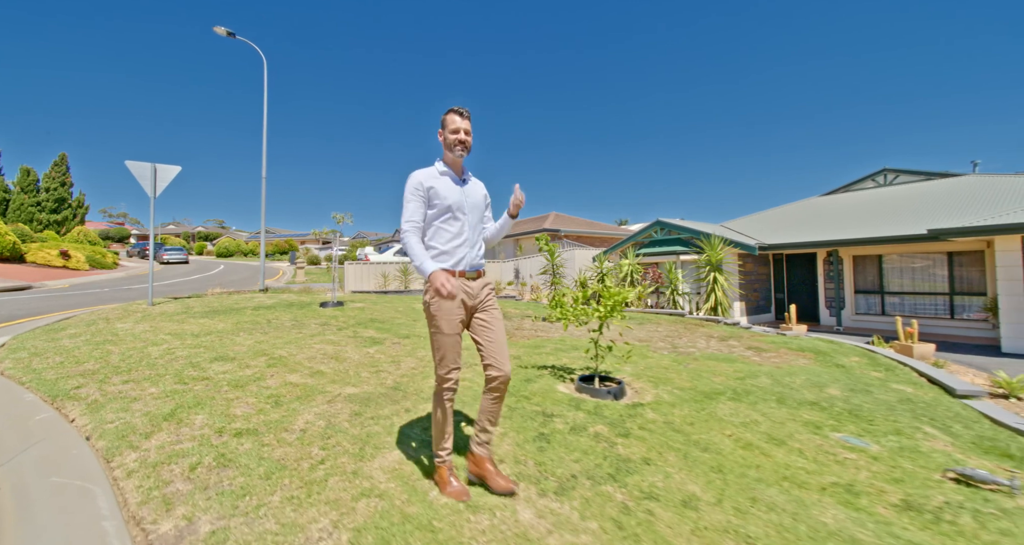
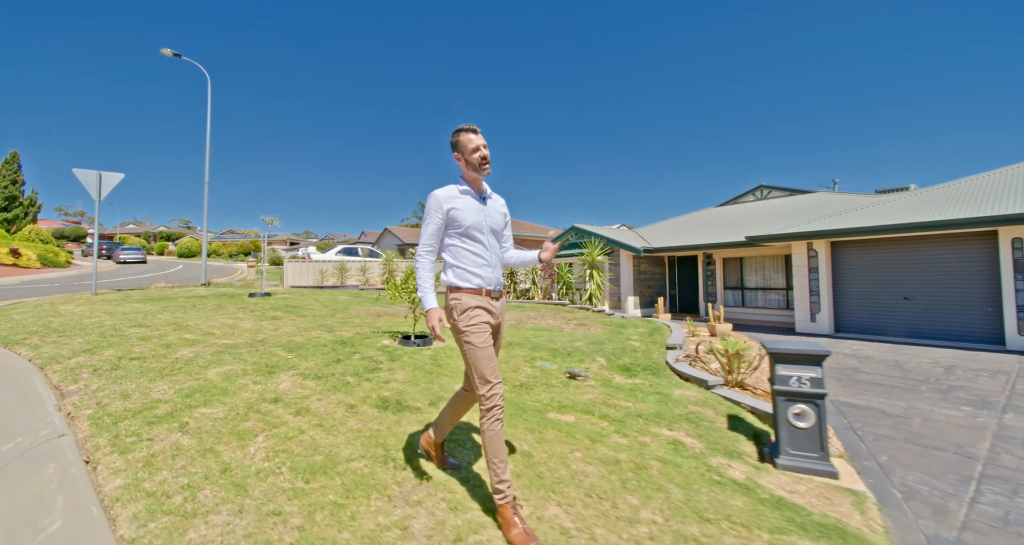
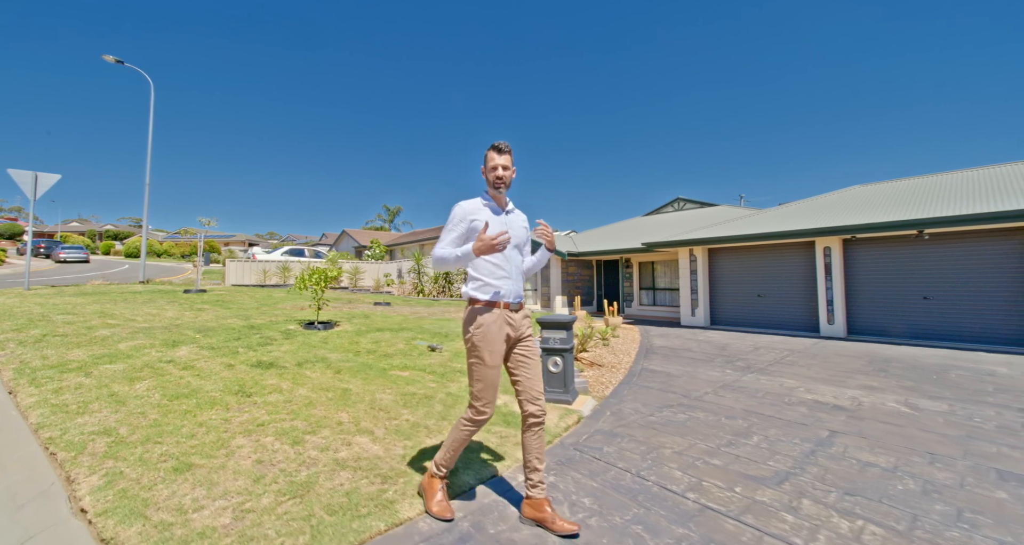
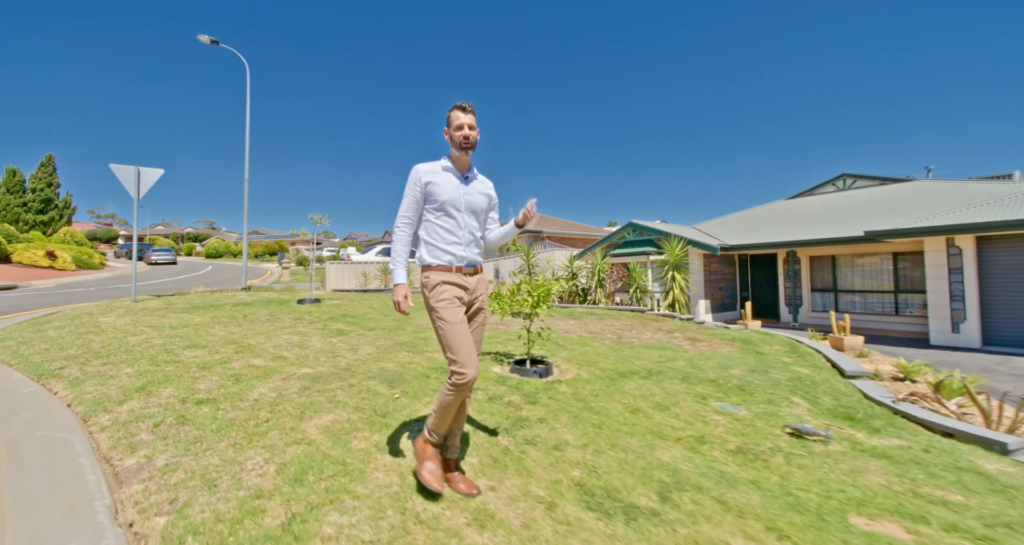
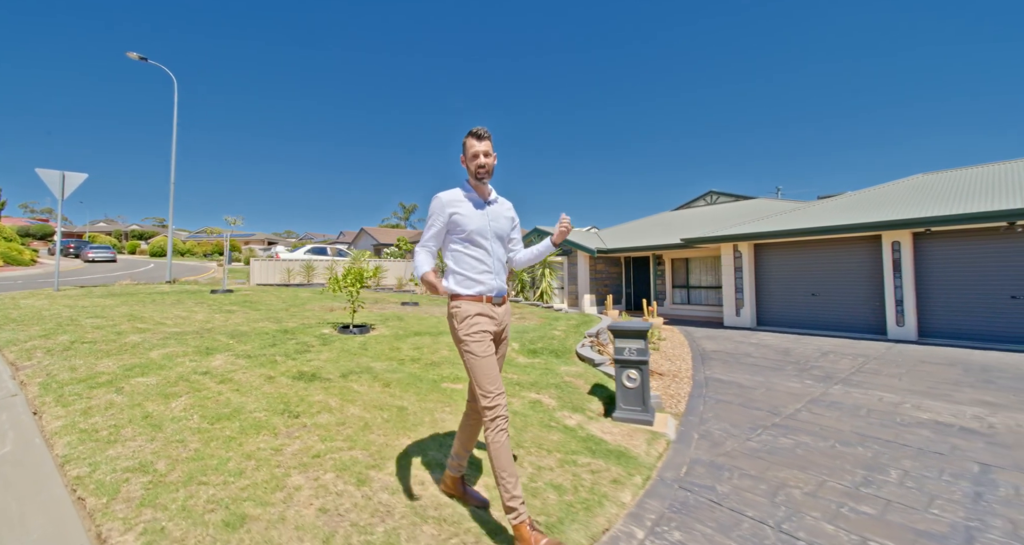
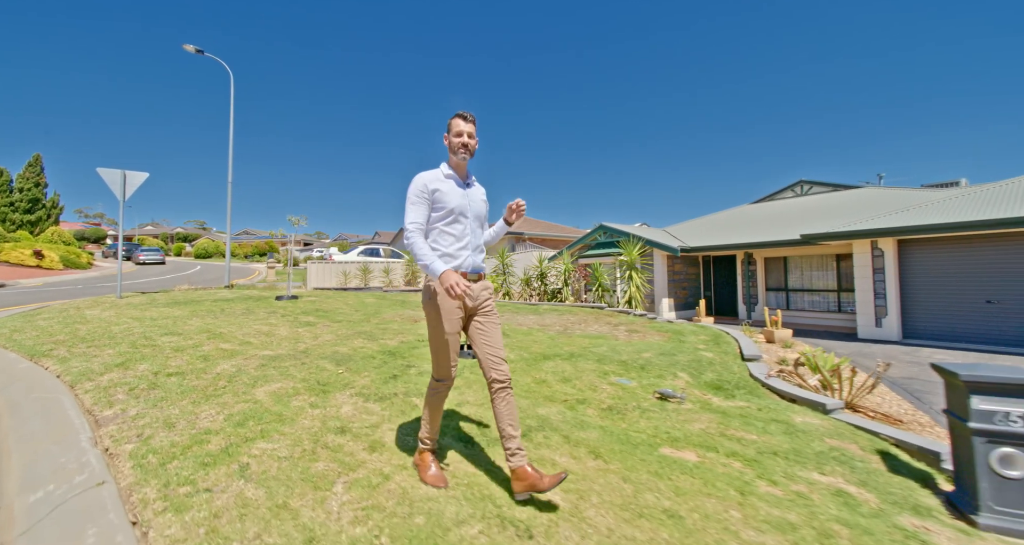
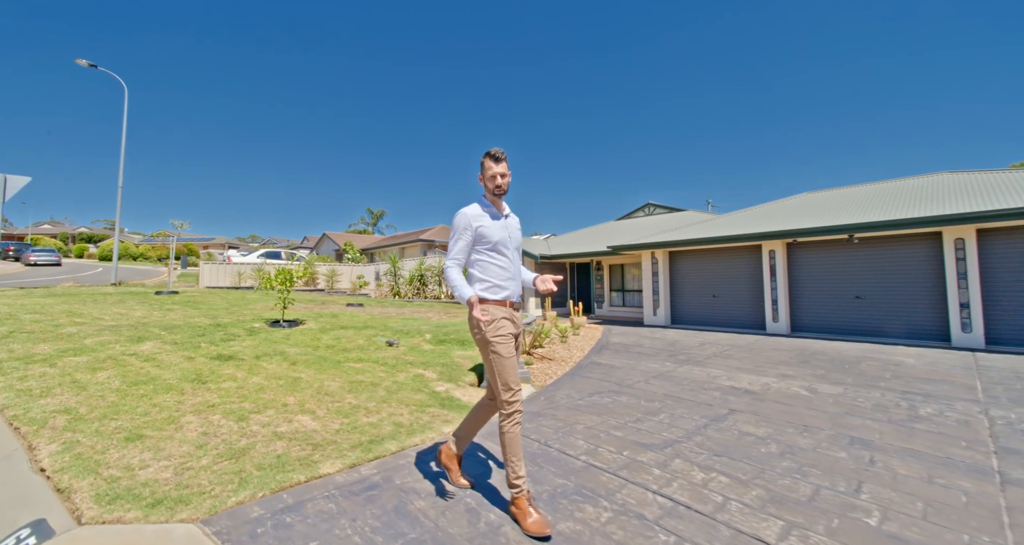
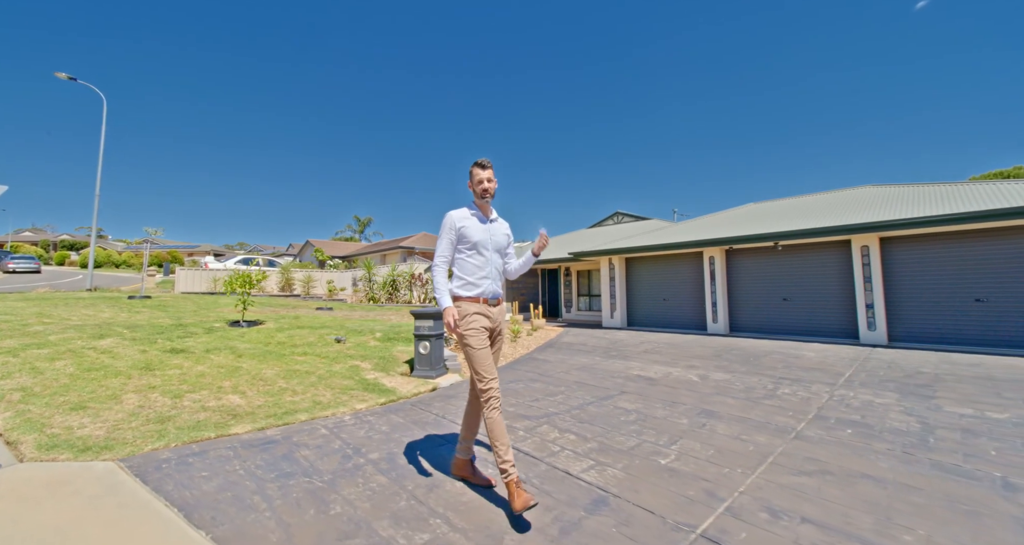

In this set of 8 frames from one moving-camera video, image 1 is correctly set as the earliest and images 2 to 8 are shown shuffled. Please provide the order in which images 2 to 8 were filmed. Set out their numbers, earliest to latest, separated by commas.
4, 6, 2, 5, 3, 7, 8
